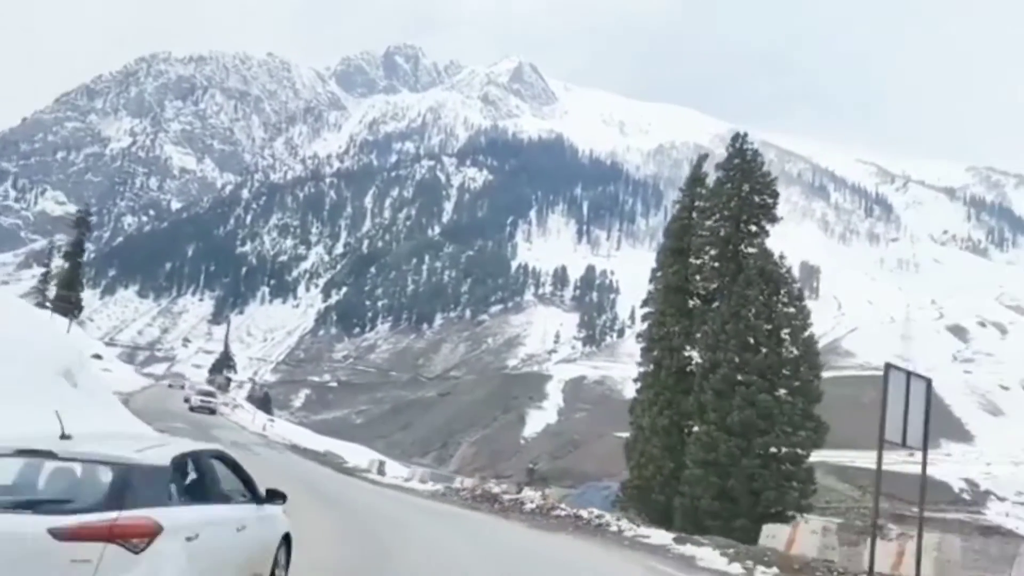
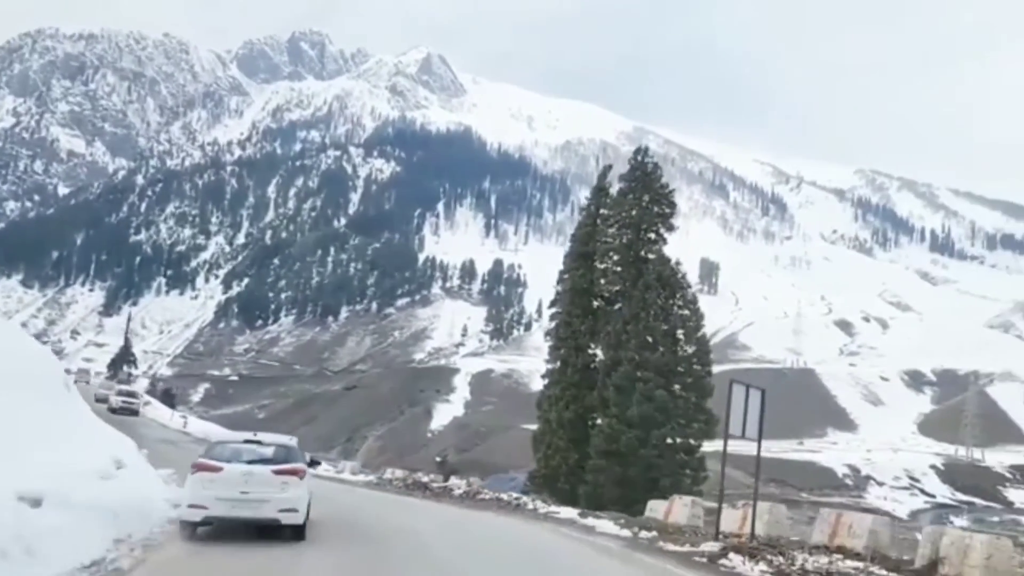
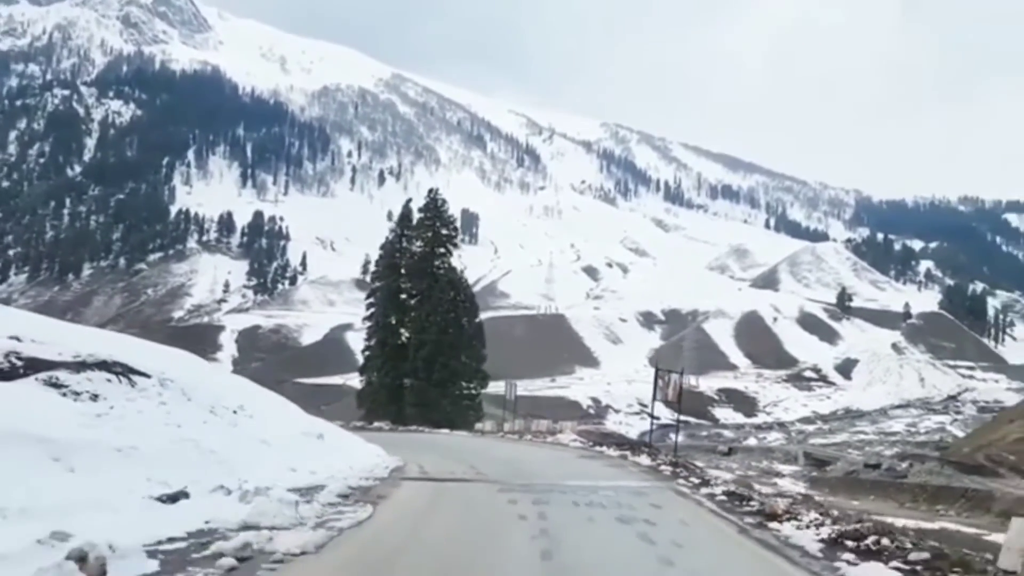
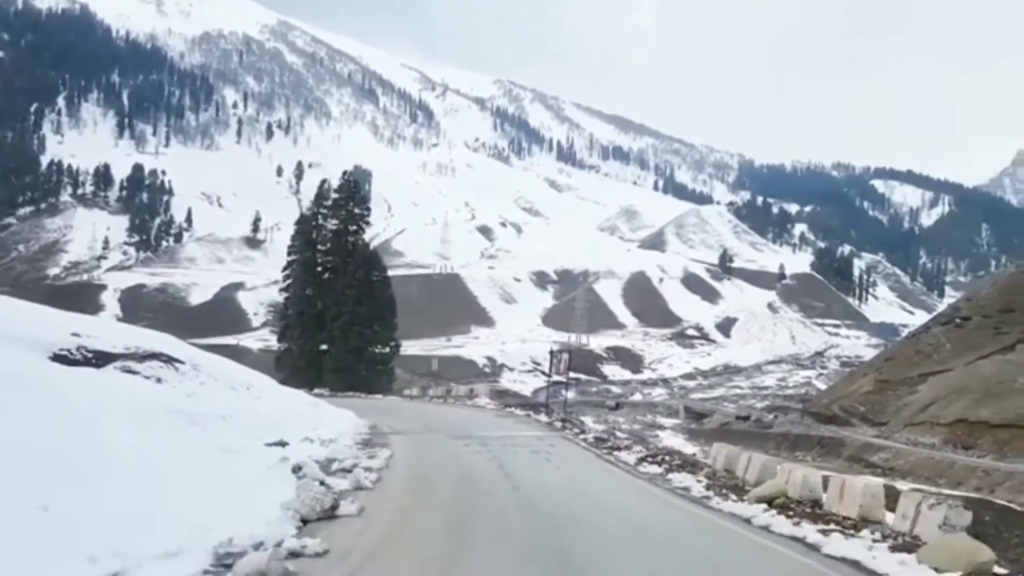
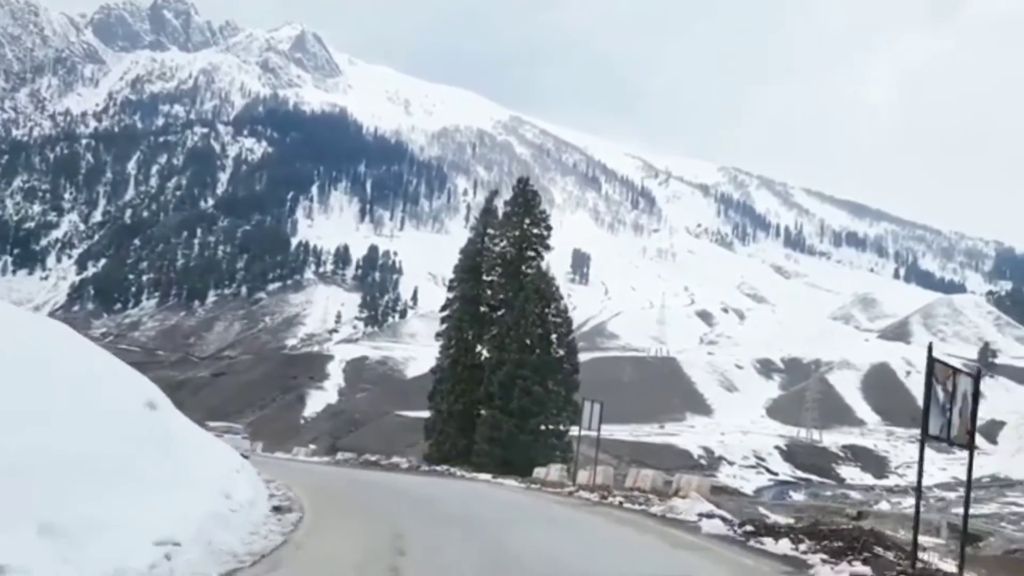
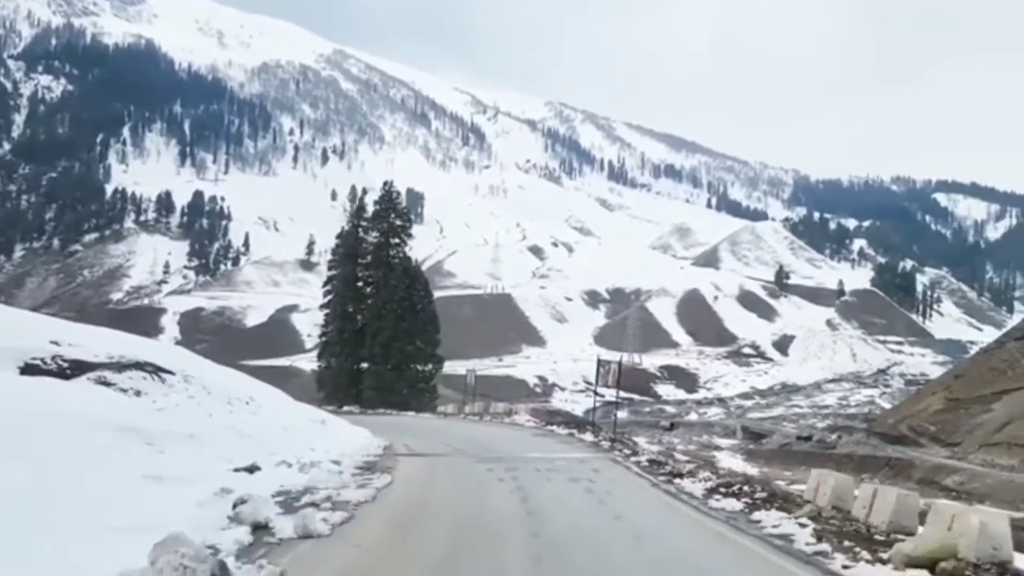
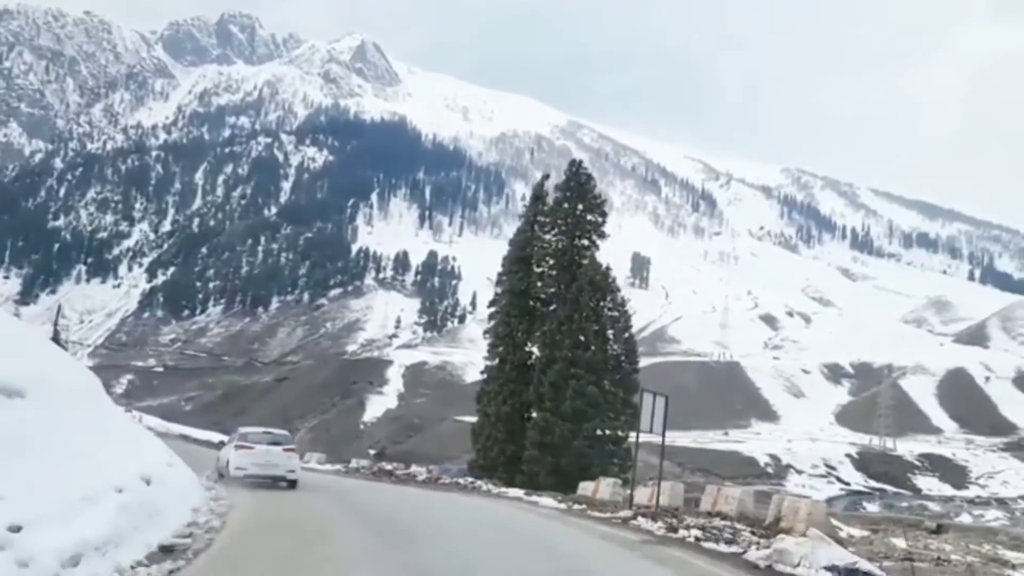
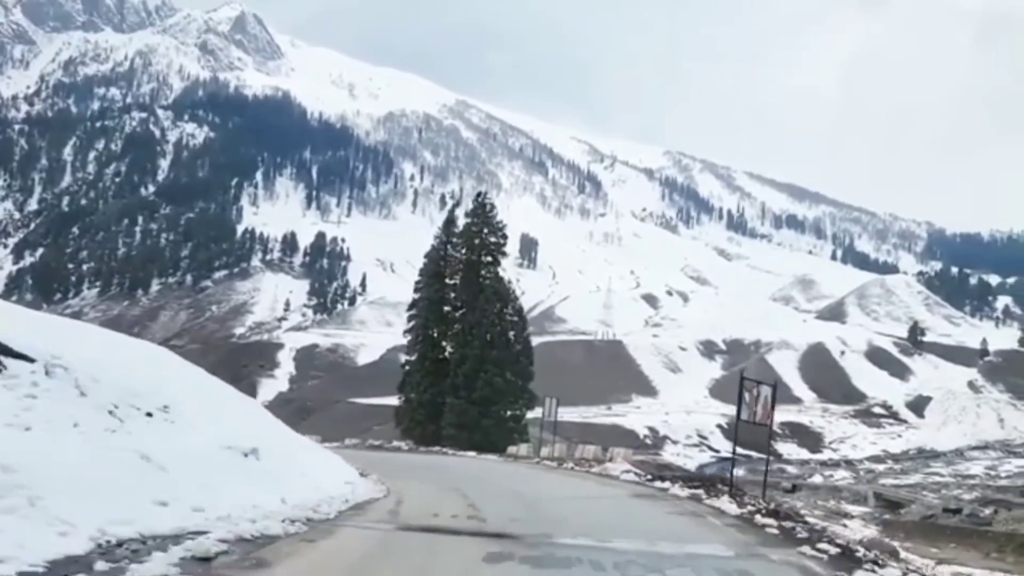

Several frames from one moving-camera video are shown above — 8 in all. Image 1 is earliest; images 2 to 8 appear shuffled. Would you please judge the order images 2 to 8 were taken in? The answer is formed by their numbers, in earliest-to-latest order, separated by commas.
2, 7, 5, 8, 3, 6, 4
